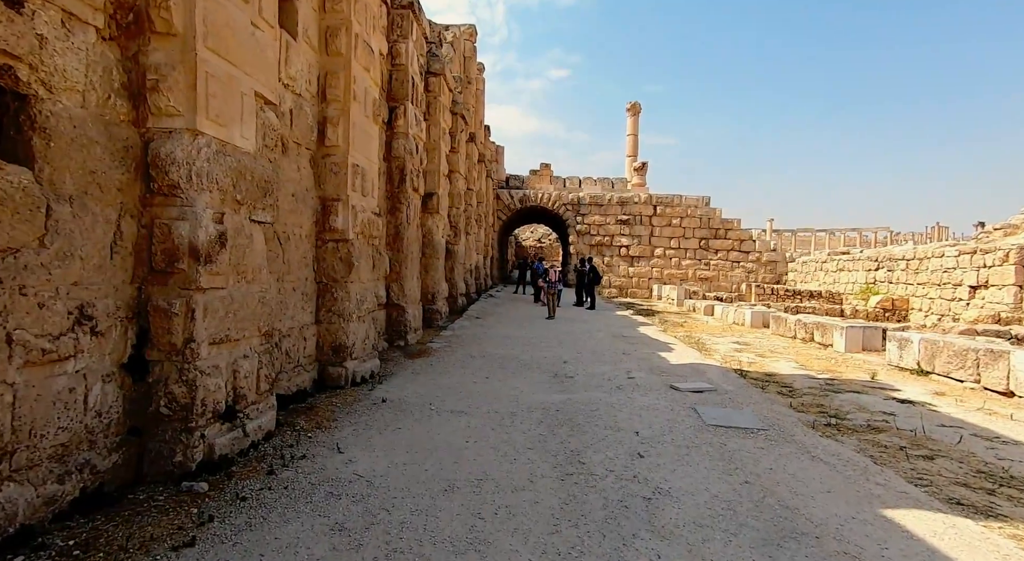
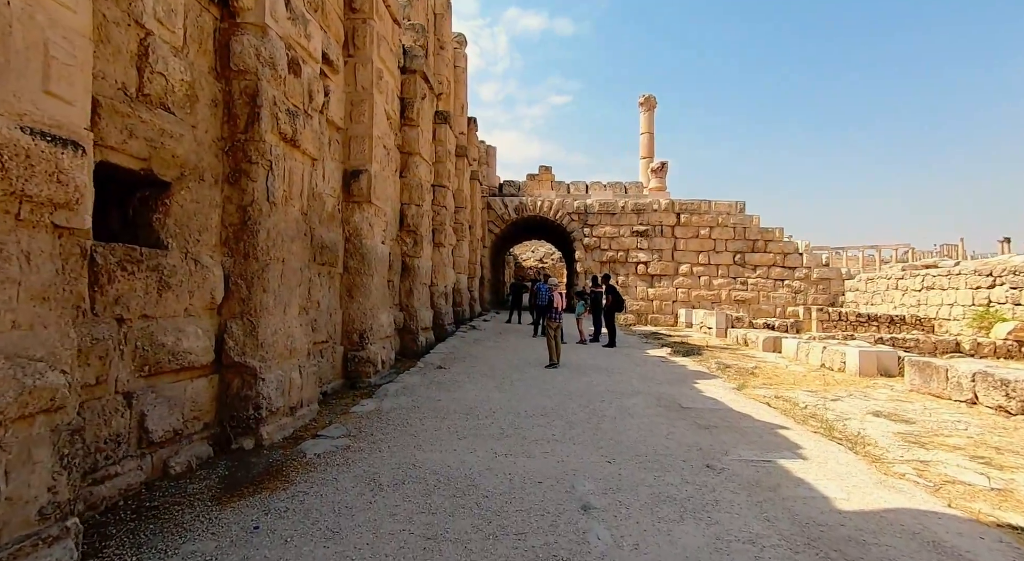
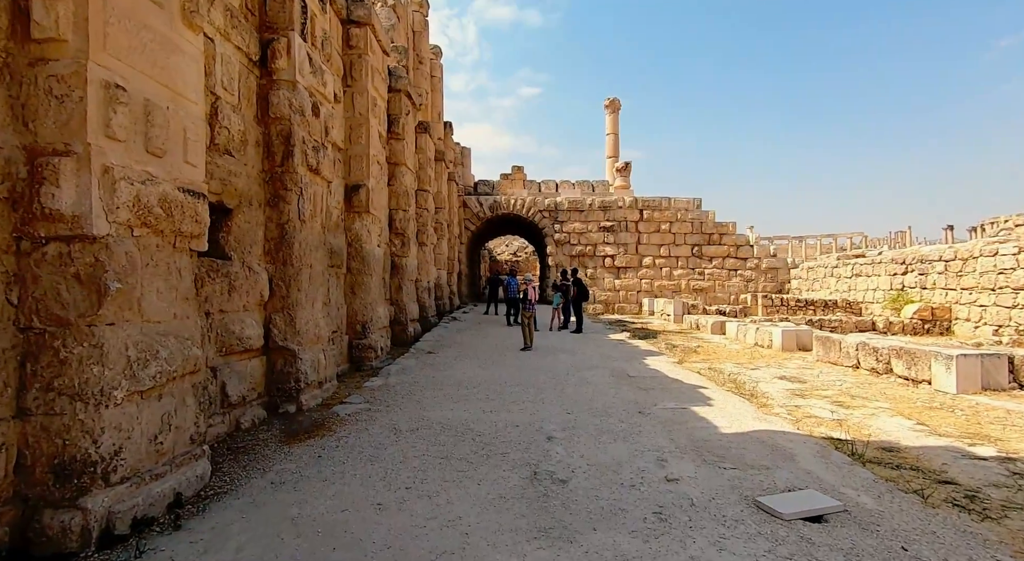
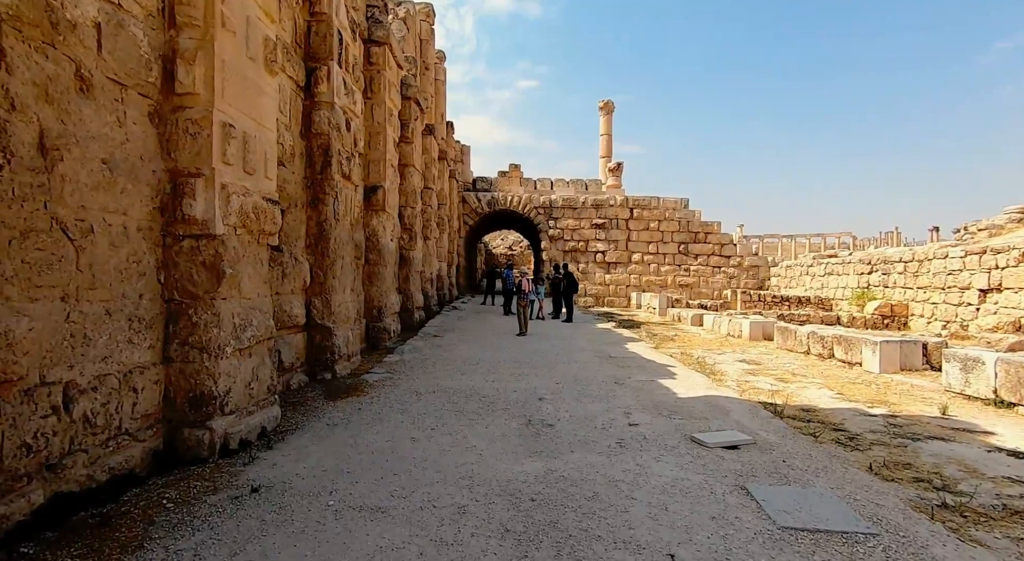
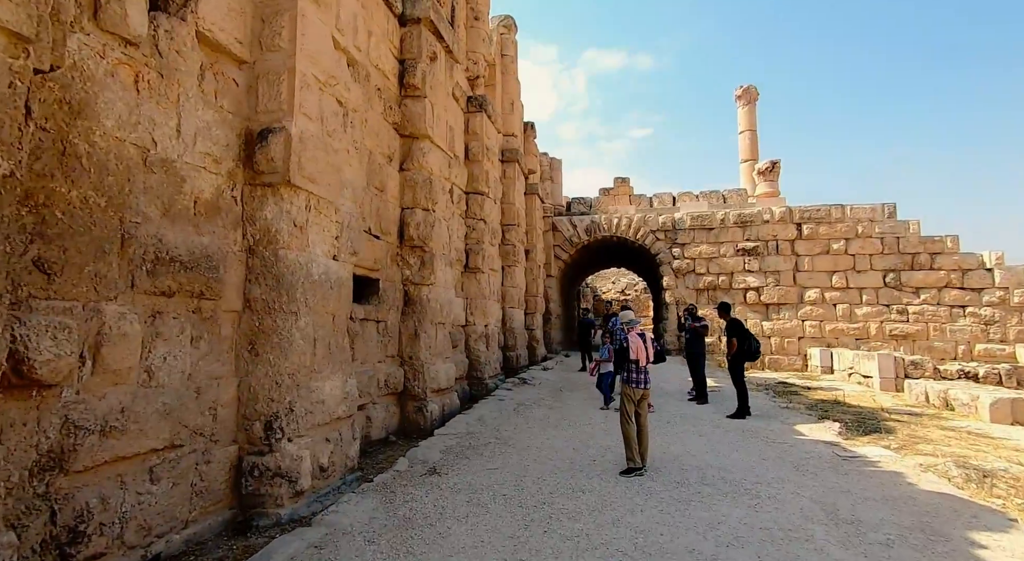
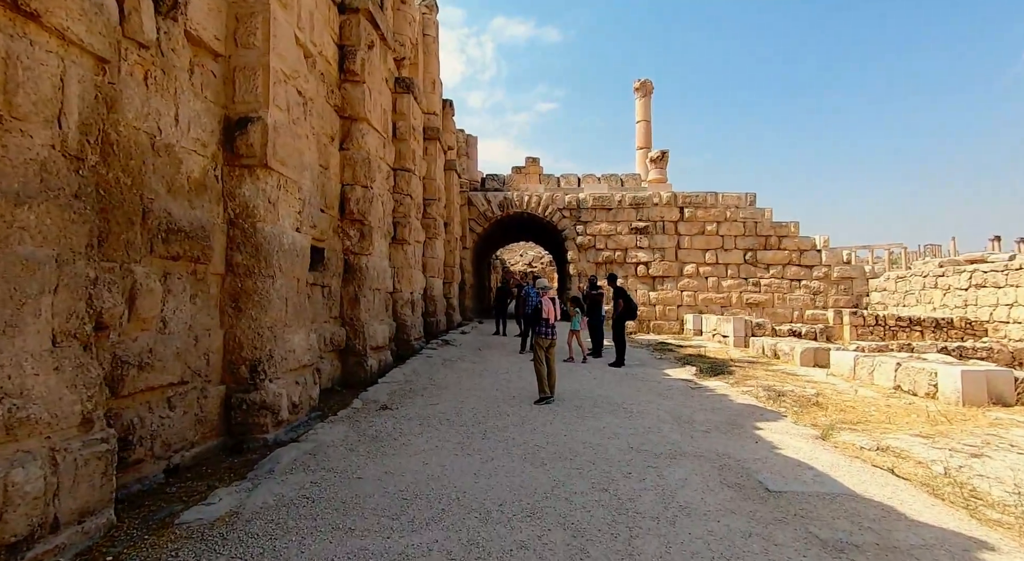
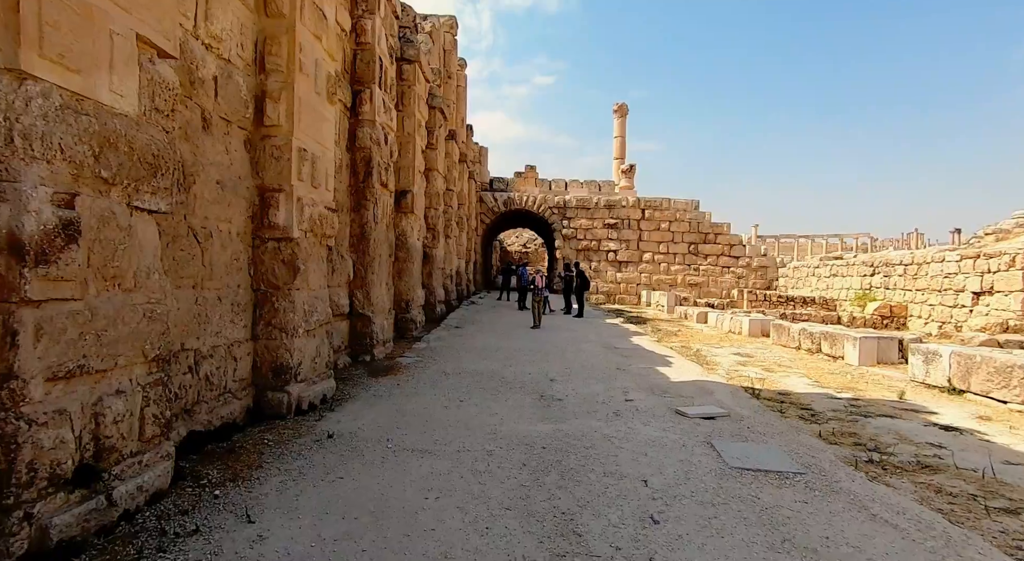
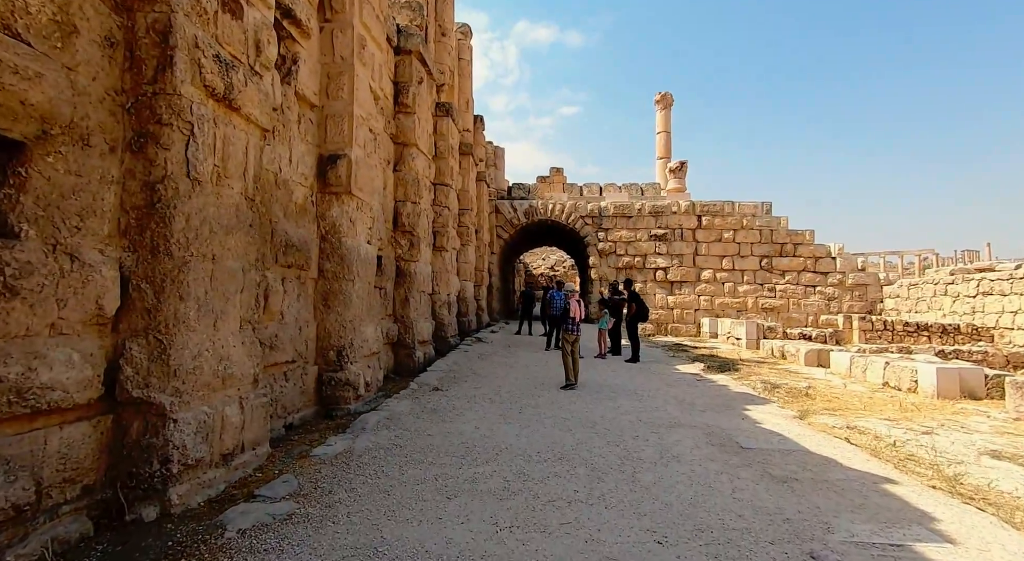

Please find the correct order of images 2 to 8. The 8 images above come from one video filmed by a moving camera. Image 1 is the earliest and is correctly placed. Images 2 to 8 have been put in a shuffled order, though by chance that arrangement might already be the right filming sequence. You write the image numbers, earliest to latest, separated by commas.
7, 4, 3, 2, 8, 6, 5
